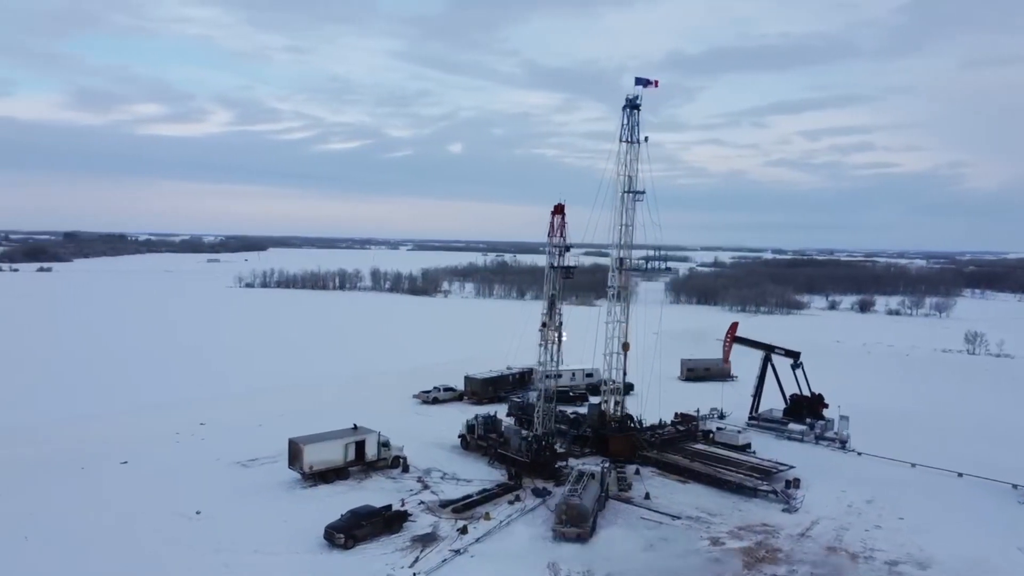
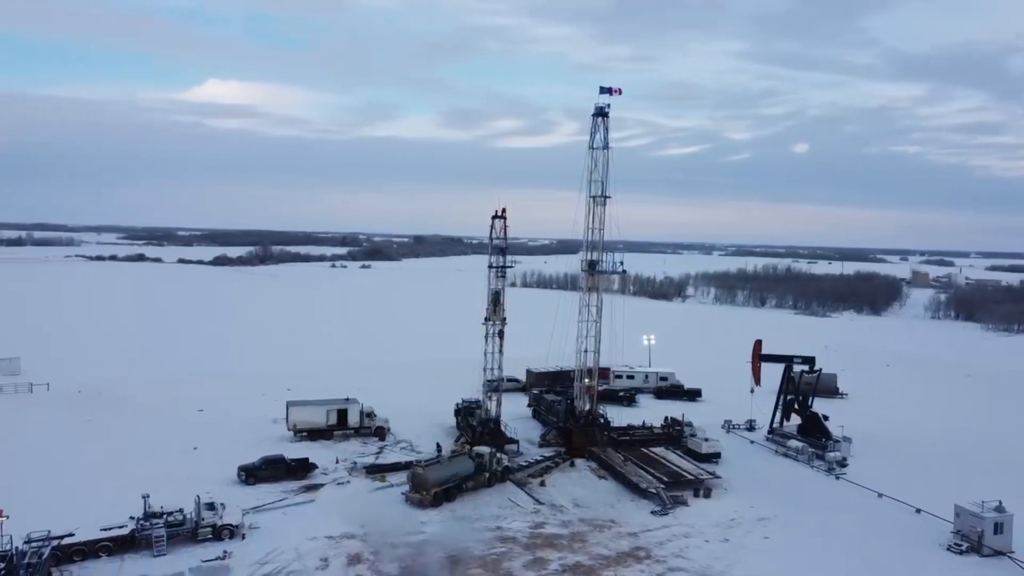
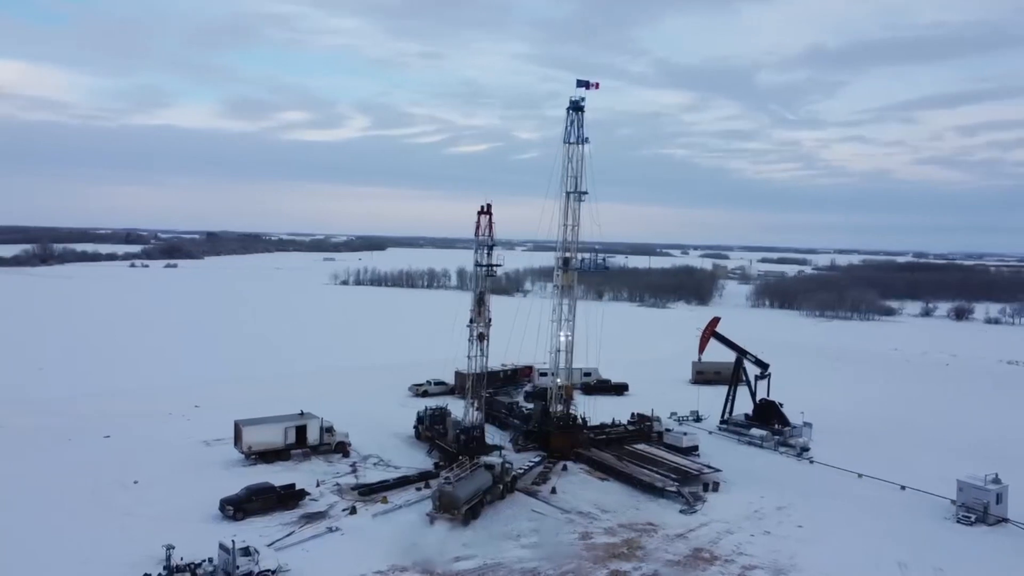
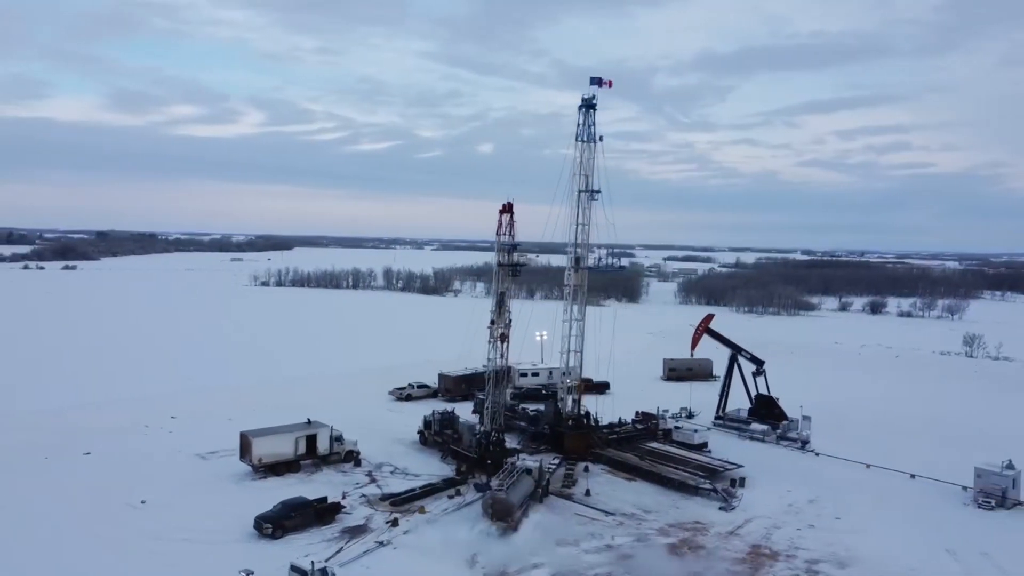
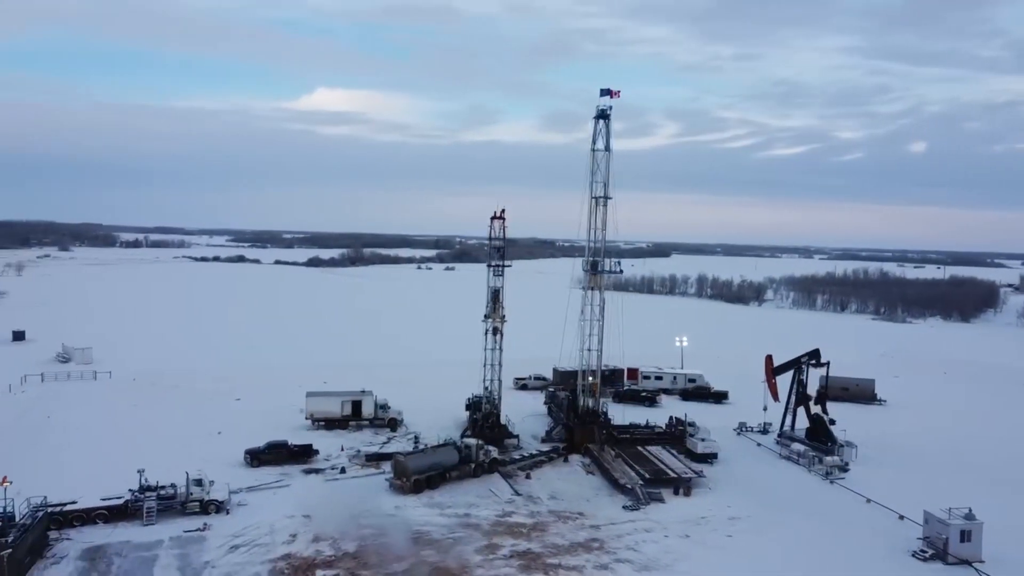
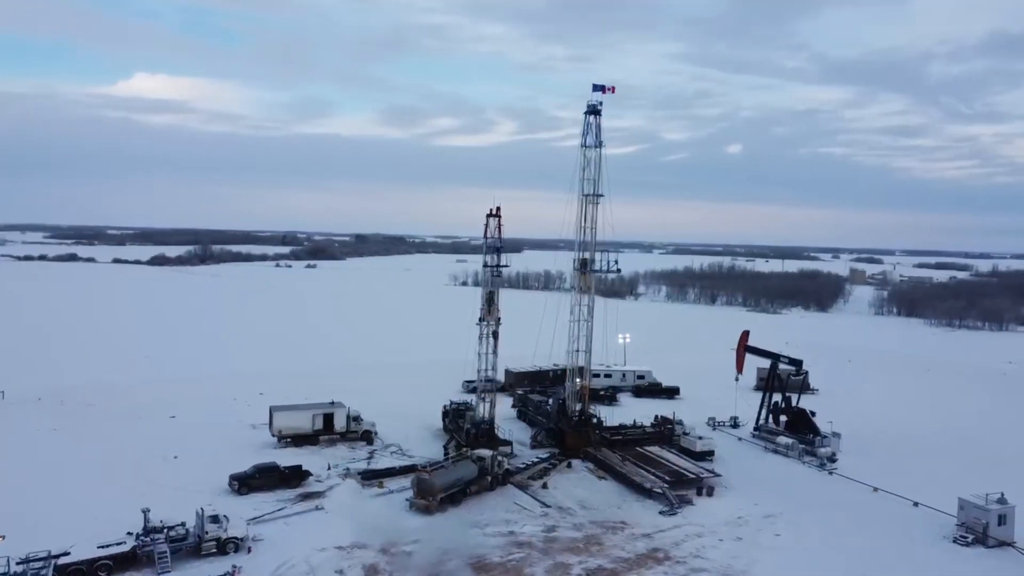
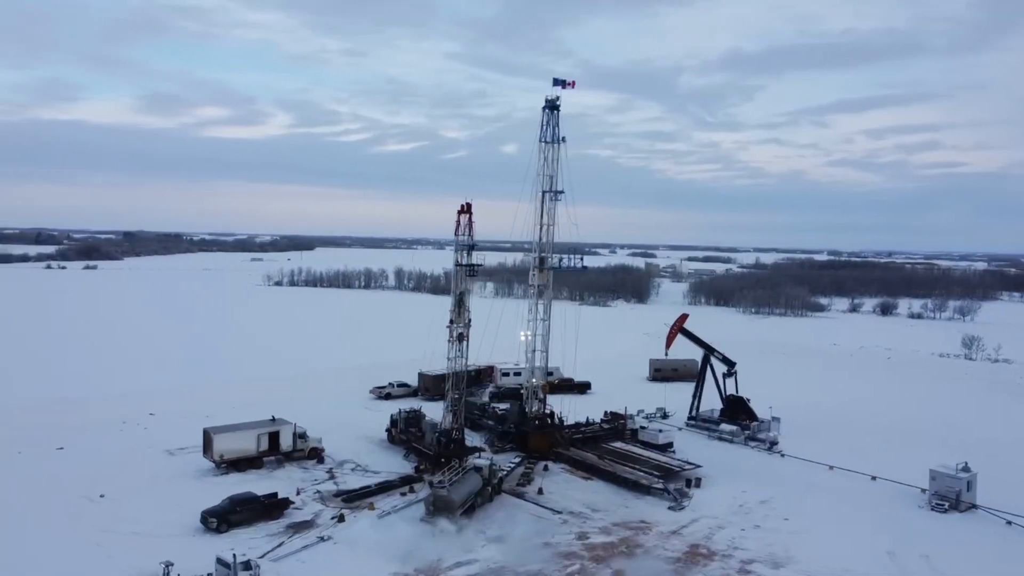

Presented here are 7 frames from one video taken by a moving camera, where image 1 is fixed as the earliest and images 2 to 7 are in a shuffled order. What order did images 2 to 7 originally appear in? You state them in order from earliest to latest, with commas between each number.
4, 7, 3, 6, 2, 5
